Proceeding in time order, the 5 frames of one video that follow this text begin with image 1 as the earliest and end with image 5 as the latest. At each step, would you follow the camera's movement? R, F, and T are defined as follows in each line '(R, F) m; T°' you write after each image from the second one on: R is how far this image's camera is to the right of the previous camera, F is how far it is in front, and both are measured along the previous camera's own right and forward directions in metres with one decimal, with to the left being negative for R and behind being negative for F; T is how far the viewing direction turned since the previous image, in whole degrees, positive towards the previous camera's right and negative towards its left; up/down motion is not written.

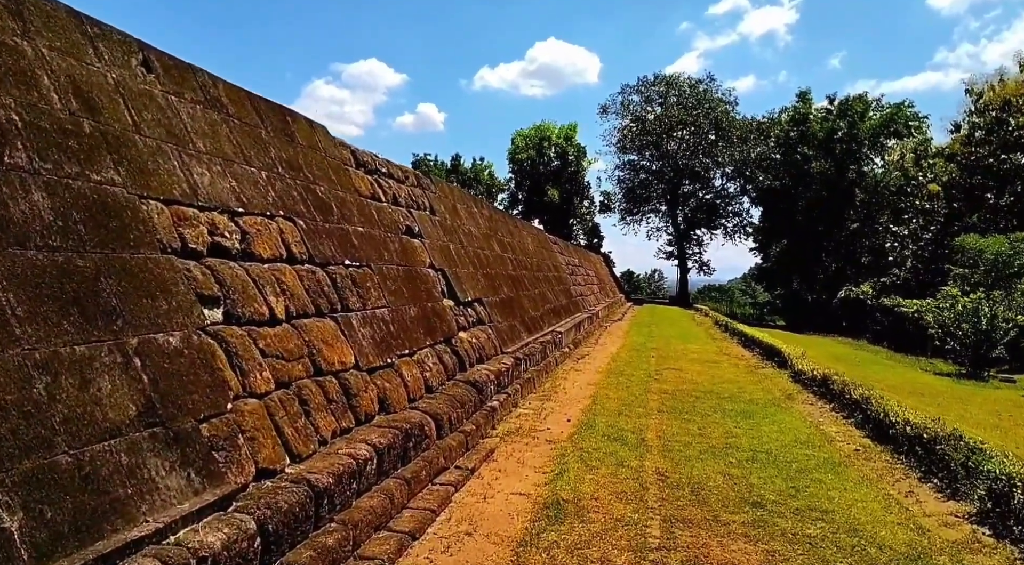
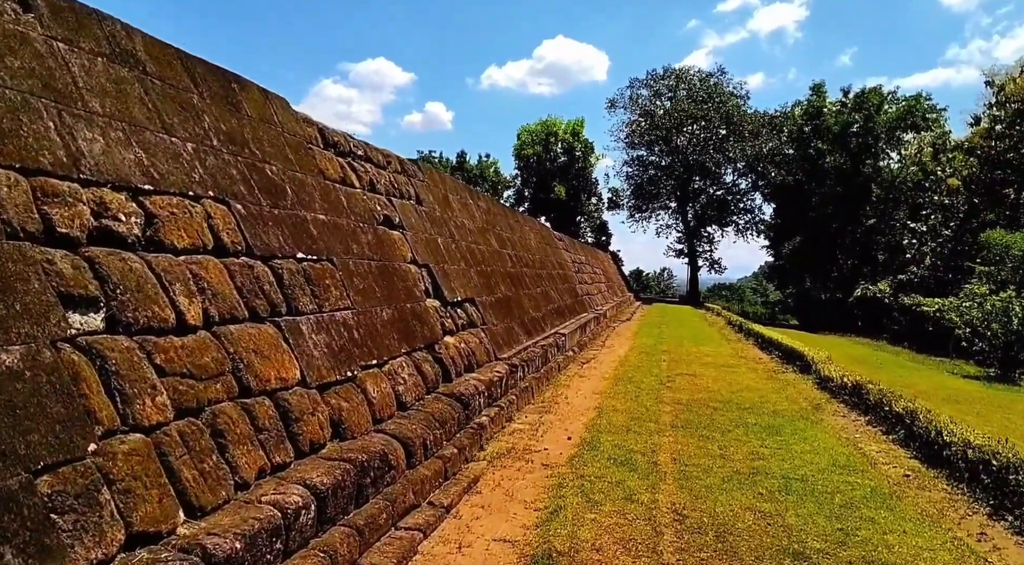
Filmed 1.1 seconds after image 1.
(+0.1, +0.9) m; -1°
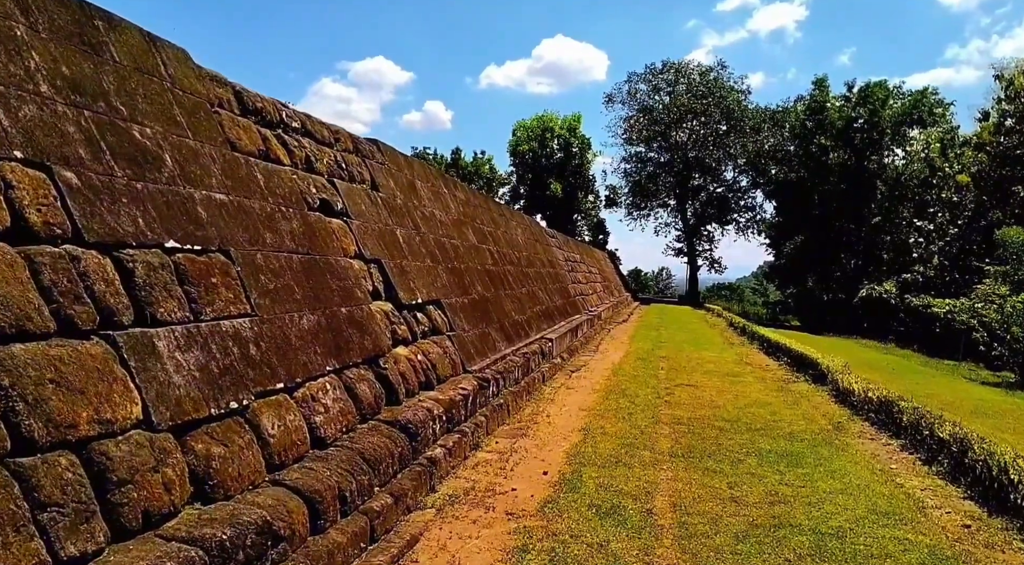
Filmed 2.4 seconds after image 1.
(+0.2, +1.2) m; 0°
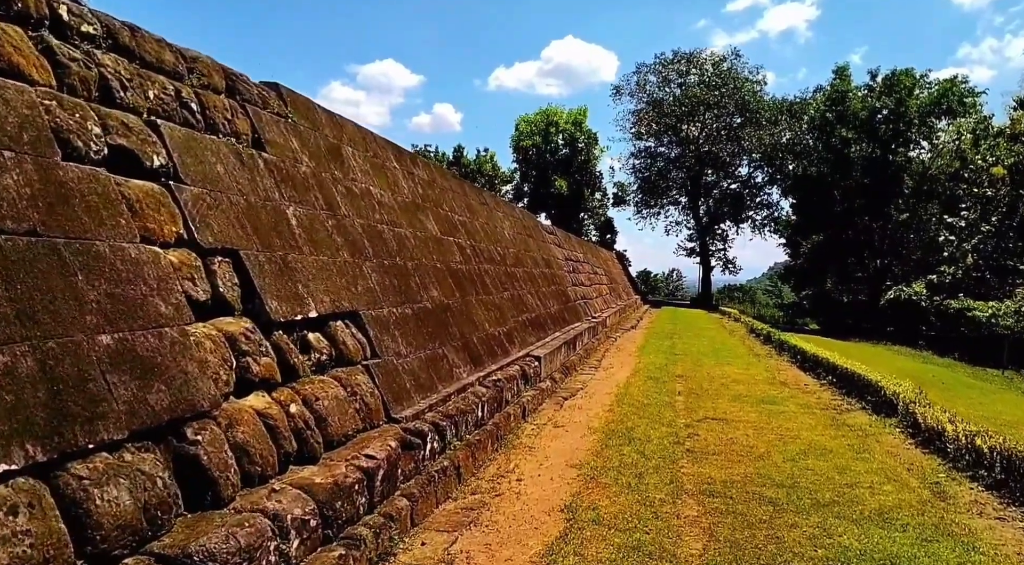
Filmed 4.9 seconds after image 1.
(+0.3, +2.2) m; -1°
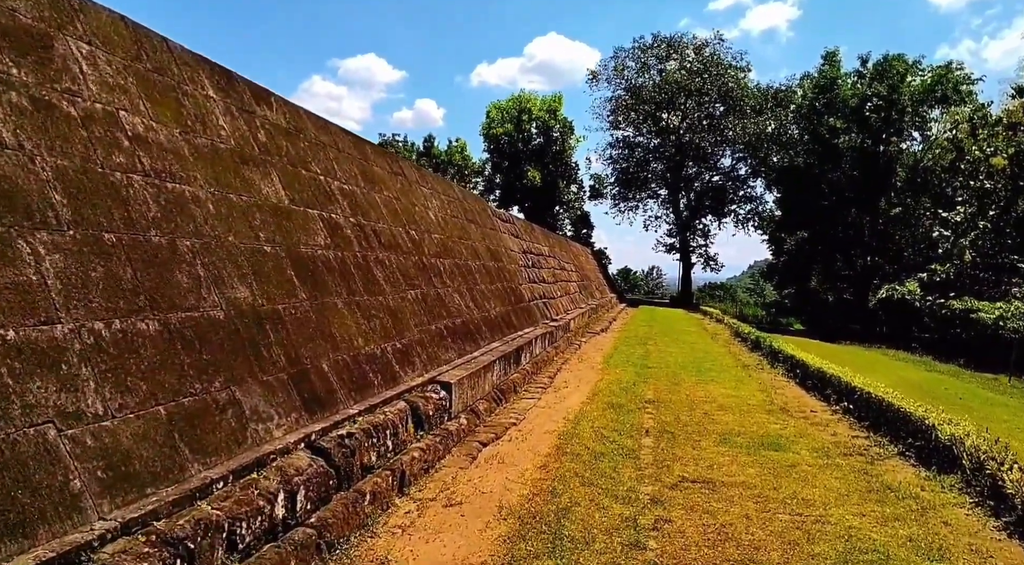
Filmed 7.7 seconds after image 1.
(+0.6, +2.4) m; +1°
